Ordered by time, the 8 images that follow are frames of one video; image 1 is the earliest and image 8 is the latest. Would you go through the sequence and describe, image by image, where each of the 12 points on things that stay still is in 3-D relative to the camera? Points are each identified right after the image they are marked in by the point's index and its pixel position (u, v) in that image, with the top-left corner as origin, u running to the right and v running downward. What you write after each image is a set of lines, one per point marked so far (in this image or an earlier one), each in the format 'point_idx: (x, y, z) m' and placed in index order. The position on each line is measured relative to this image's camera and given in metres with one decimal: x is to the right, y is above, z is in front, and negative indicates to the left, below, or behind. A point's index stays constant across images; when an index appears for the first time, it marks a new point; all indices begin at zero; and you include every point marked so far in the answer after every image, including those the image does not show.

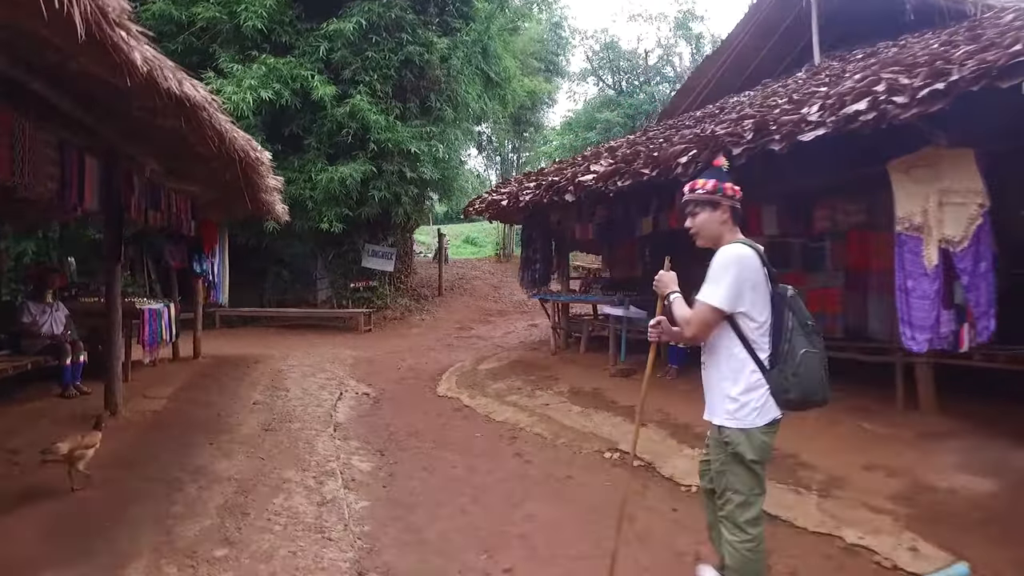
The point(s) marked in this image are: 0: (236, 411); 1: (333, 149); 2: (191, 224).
0: (-2.6, -1.2, +6.1) m
1: (-3.8, +2.9, +13.5) m
2: (-4.3, +0.9, +8.6) m
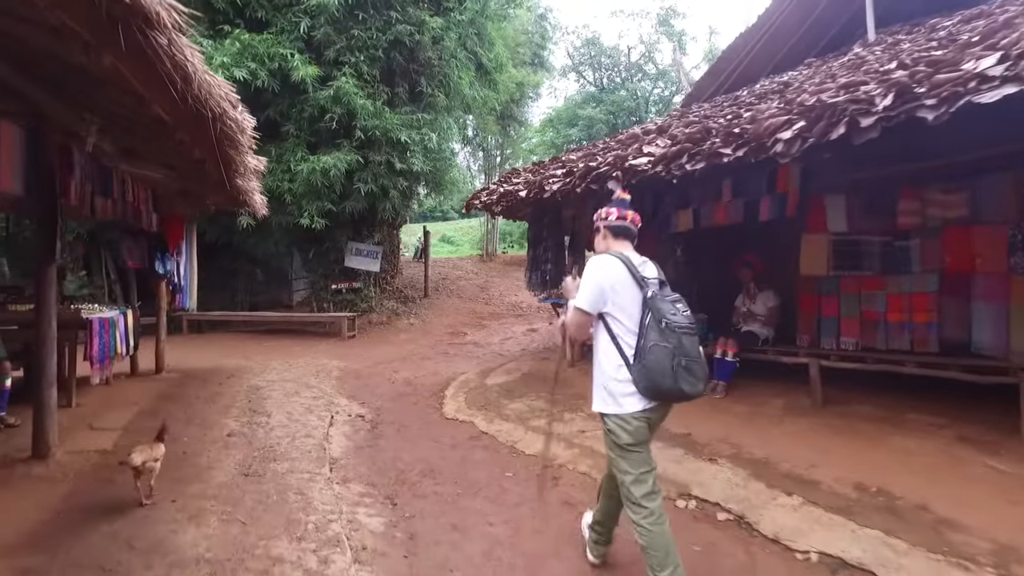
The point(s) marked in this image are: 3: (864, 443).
0: (-2.3, -1.2, +4.9) m
1: (-3.8, +2.9, +12.3) m
2: (-4.1, +0.8, +7.3) m
3: (+2.7, -1.2, +4.9) m
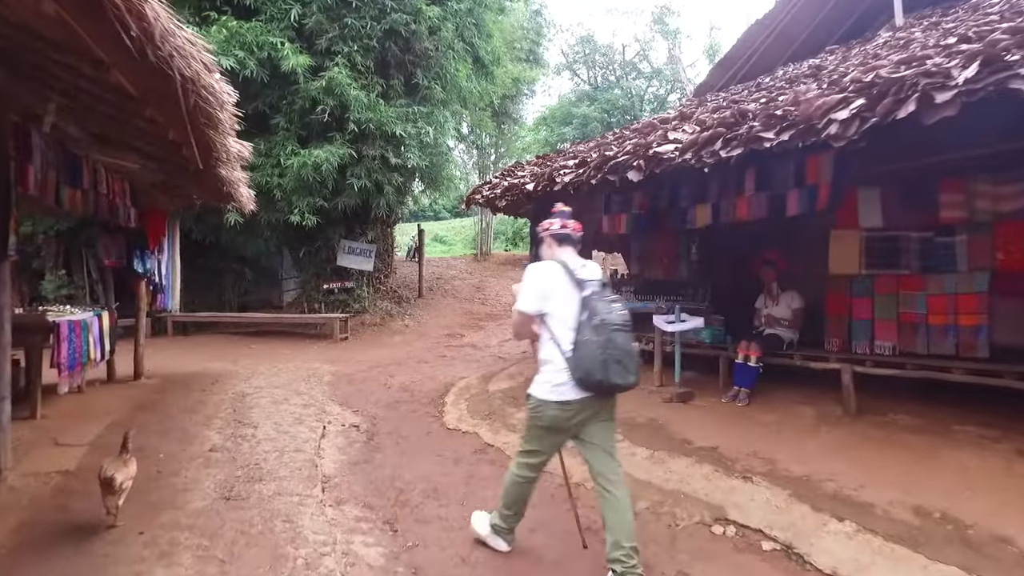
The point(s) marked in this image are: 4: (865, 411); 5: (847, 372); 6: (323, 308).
0: (-2.3, -1.2, +4.4) m
1: (-3.8, +2.9, +11.7) m
2: (-4.1, +0.8, +6.8) m
3: (+2.8, -1.2, +4.4) m
4: (+3.0, -1.1, +5.4) m
5: (+2.9, -0.7, +5.4) m
6: (-3.9, -0.4, +13.2) m
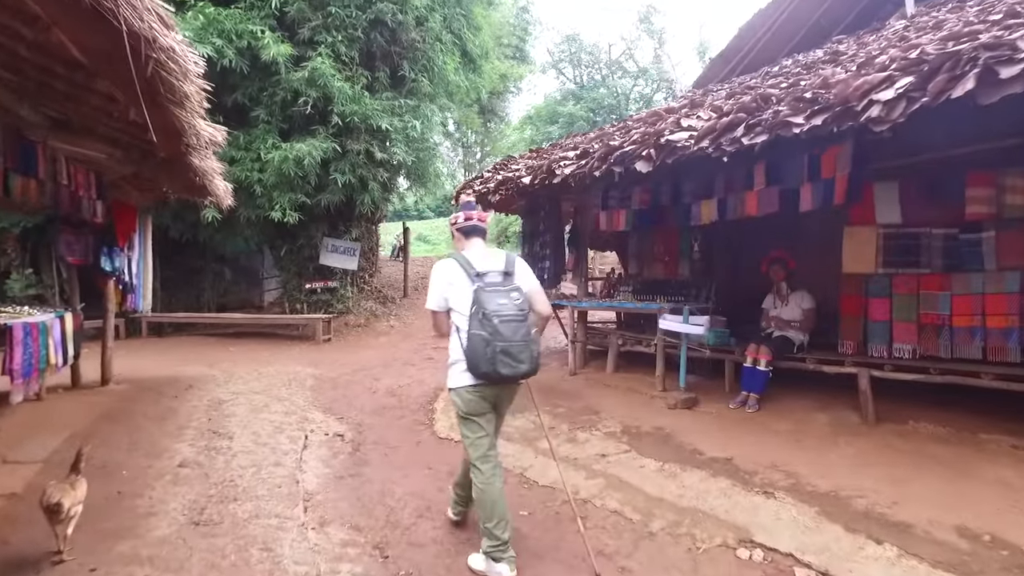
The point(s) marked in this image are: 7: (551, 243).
0: (-2.3, -1.2, +4.0) m
1: (-4.0, +2.9, +11.3) m
2: (-4.1, +0.8, +6.3) m
3: (+2.8, -1.2, +4.1) m
4: (+3.0, -1.1, +5.1) m
5: (+2.8, -0.7, +5.1) m
6: (-4.1, -0.4, +12.7) m
7: (+0.5, +0.6, +8.9) m
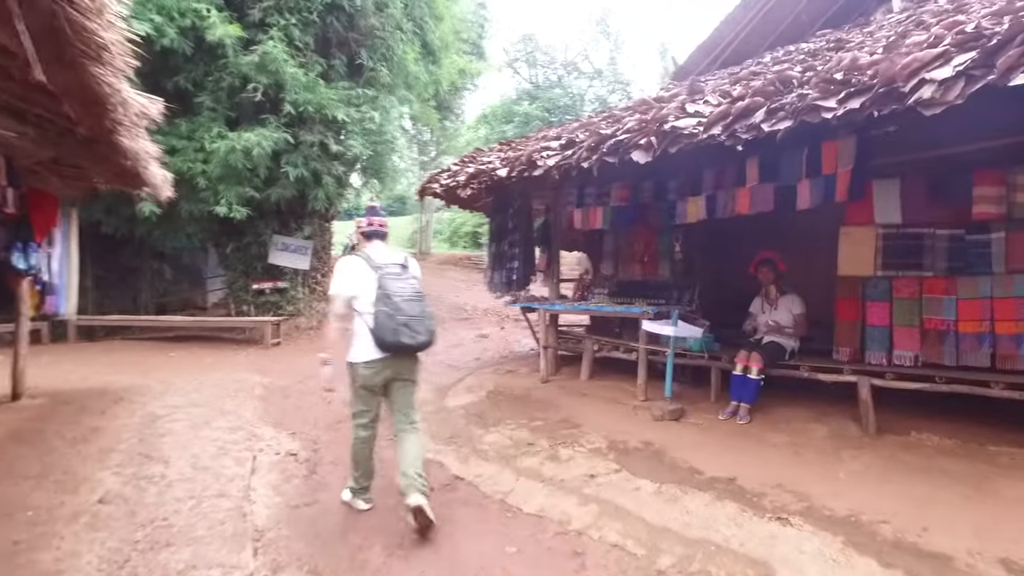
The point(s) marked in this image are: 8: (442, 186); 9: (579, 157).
0: (-2.3, -1.2, +3.3) m
1: (-4.6, +2.9, +10.4) m
2: (-4.4, +0.8, +5.5) m
3: (+2.7, -1.2, +3.8) m
4: (+2.8, -1.1, +4.8) m
5: (+2.7, -0.7, +4.8) m
6: (-4.8, -0.4, +11.9) m
7: (+0.1, +0.6, +8.4) m
8: (-0.8, +1.2, +7.3) m
9: (+0.5, +1.0, +4.8) m
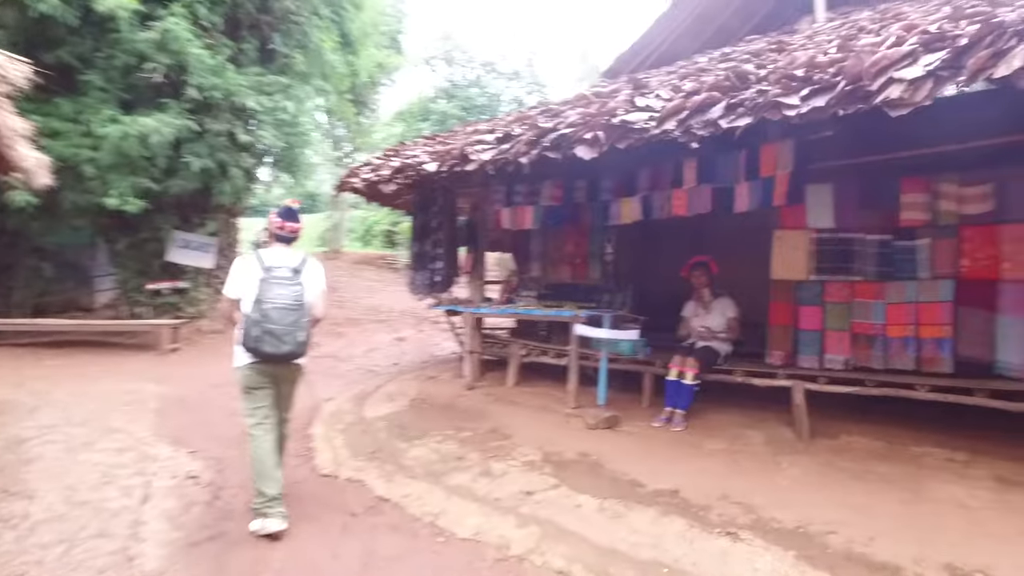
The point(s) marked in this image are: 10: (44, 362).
0: (-2.6, -1.2, +2.7) m
1: (-5.7, +2.9, +9.4) m
2: (-4.9, +0.8, +4.5) m
3: (+2.3, -1.3, +3.8) m
4: (+2.3, -1.1, +4.9) m
5: (+2.2, -0.8, +4.8) m
6: (-6.2, -0.4, +10.8) m
7: (-0.9, +0.6, +8.1) m
8: (-1.6, +1.2, +6.8) m
9: (0.0, +1.0, +4.5) m
10: (-6.2, -1.0, +8.4) m
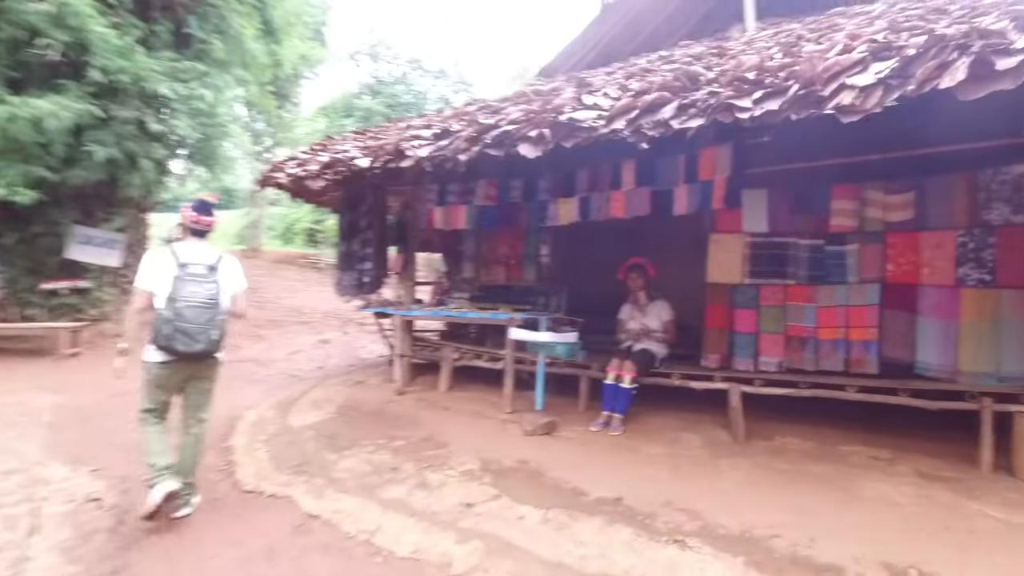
0: (-2.8, -1.2, +2.2) m
1: (-6.6, +2.9, +8.6) m
2: (-5.3, +0.8, +3.8) m
3: (+2.0, -1.3, +3.9) m
4: (+1.8, -1.1, +4.9) m
5: (+1.7, -0.8, +4.9) m
6: (-7.3, -0.4, +9.9) m
7: (-1.7, +0.6, +7.7) m
8: (-2.2, +1.1, +6.4) m
9: (-0.4, +0.9, +4.3) m
10: (-7.0, -1.0, +7.5) m
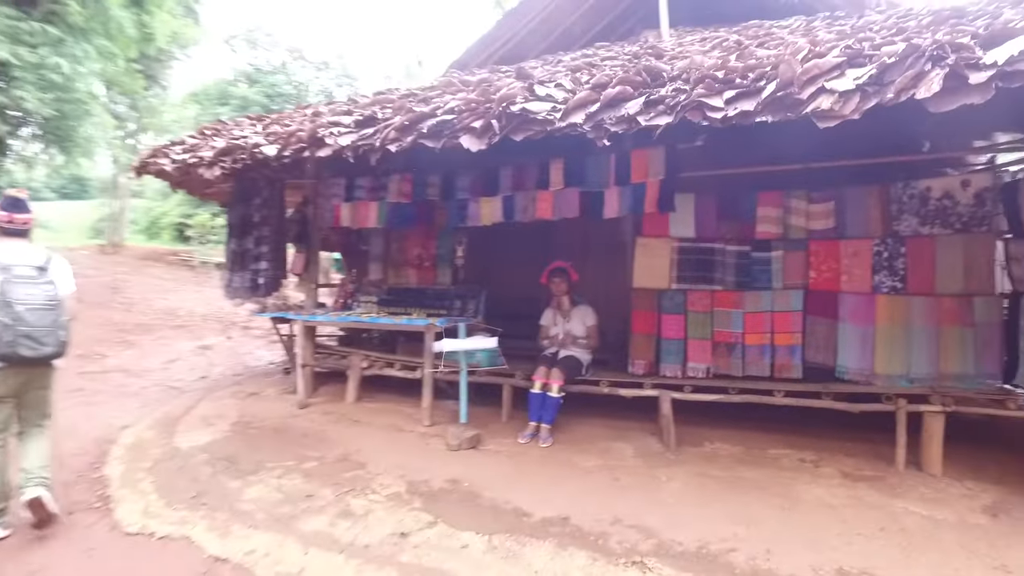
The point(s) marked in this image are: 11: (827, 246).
0: (-2.7, -1.3, +1.4) m
1: (-7.7, +2.9, +6.9) m
2: (-5.5, +0.8, +2.5) m
3: (+1.6, -1.3, +3.9) m
4: (+1.3, -1.2, +4.9) m
5: (+1.2, -0.8, +4.8) m
6: (-8.6, -0.4, +8.1) m
7: (-2.7, +0.6, +7.0) m
8: (-3.0, +1.1, +5.6) m
9: (-0.8, +0.9, +3.9) m
10: (-7.9, -1.0, +5.8) m
11: (+2.3, +0.3, +4.8) m
